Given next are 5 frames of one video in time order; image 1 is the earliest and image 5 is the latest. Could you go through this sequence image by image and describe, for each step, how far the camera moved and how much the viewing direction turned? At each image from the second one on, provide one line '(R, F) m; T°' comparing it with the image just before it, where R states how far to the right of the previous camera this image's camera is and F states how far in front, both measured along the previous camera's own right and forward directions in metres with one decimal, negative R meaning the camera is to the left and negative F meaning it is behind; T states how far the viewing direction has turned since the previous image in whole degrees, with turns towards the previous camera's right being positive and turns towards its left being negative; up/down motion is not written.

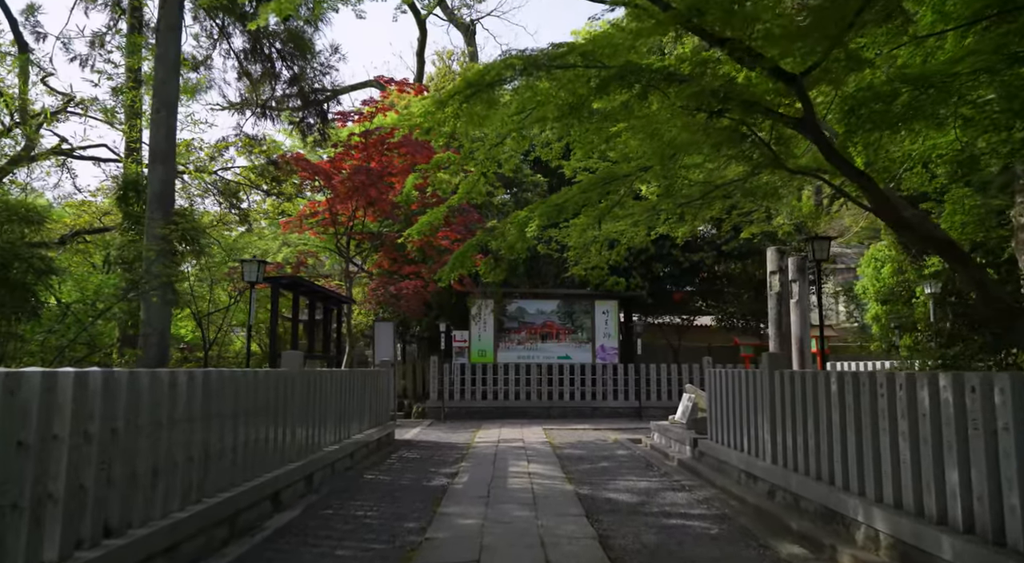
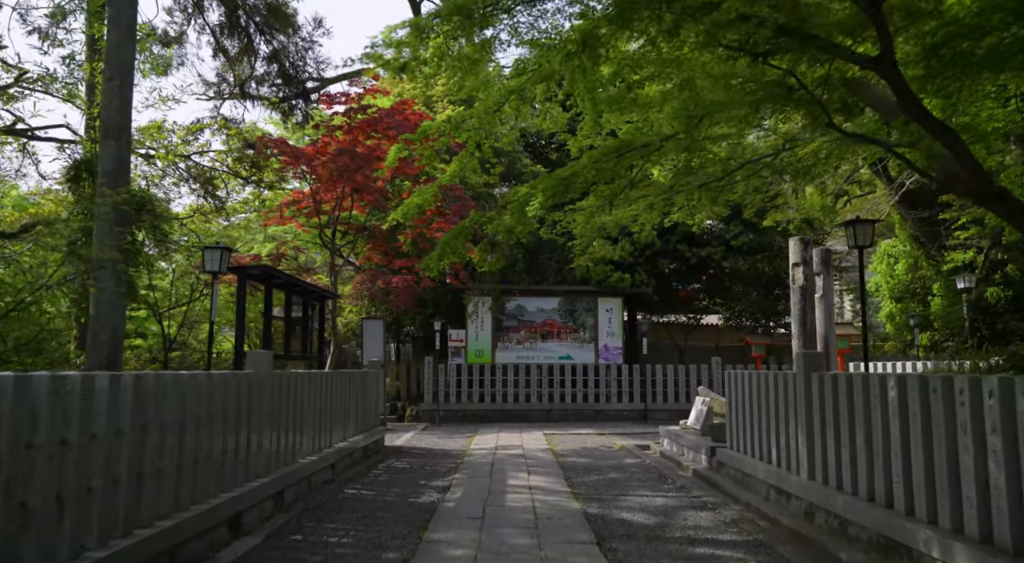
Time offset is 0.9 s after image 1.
(0.0, +0.9) m; 0°
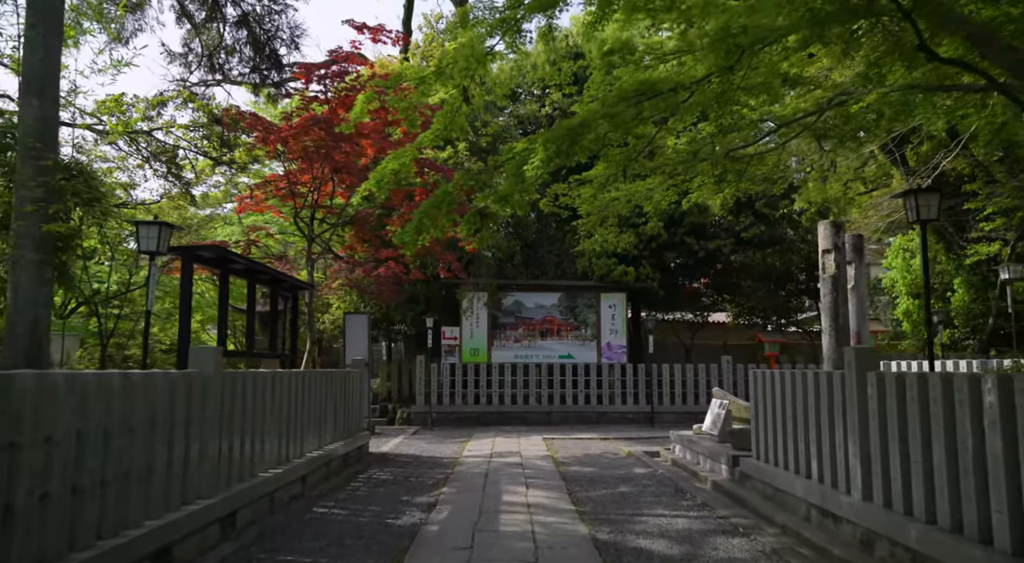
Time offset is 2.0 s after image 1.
(0.0, +1.1) m; 0°
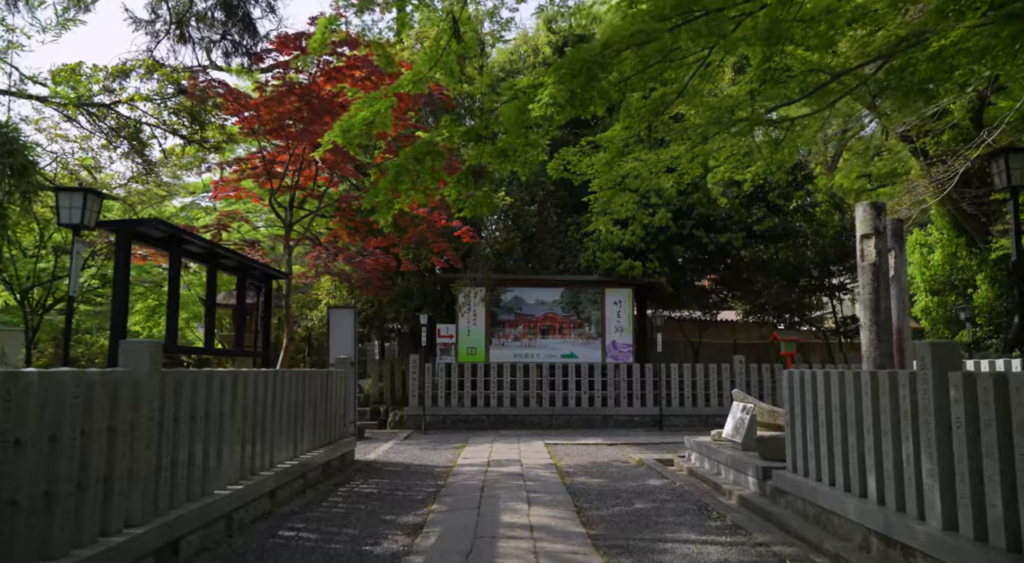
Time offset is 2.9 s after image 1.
(0.0, +1.0) m; 0°
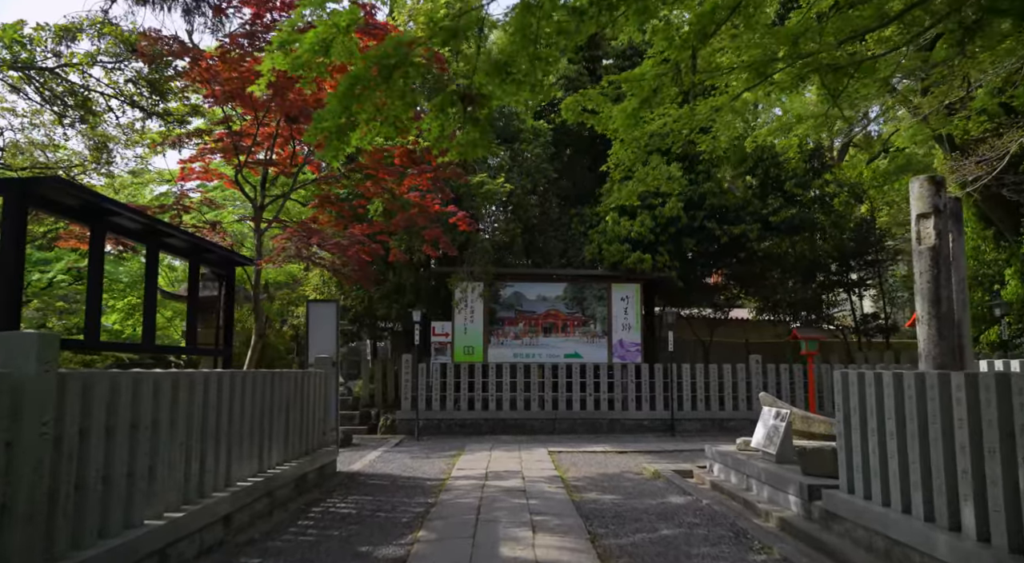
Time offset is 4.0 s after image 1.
(0.0, +1.1) m; 0°
